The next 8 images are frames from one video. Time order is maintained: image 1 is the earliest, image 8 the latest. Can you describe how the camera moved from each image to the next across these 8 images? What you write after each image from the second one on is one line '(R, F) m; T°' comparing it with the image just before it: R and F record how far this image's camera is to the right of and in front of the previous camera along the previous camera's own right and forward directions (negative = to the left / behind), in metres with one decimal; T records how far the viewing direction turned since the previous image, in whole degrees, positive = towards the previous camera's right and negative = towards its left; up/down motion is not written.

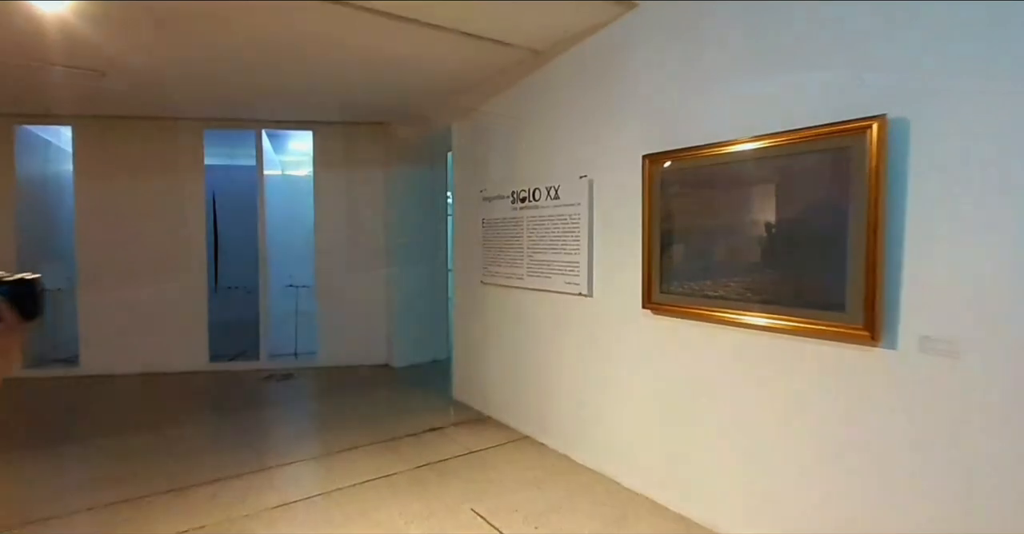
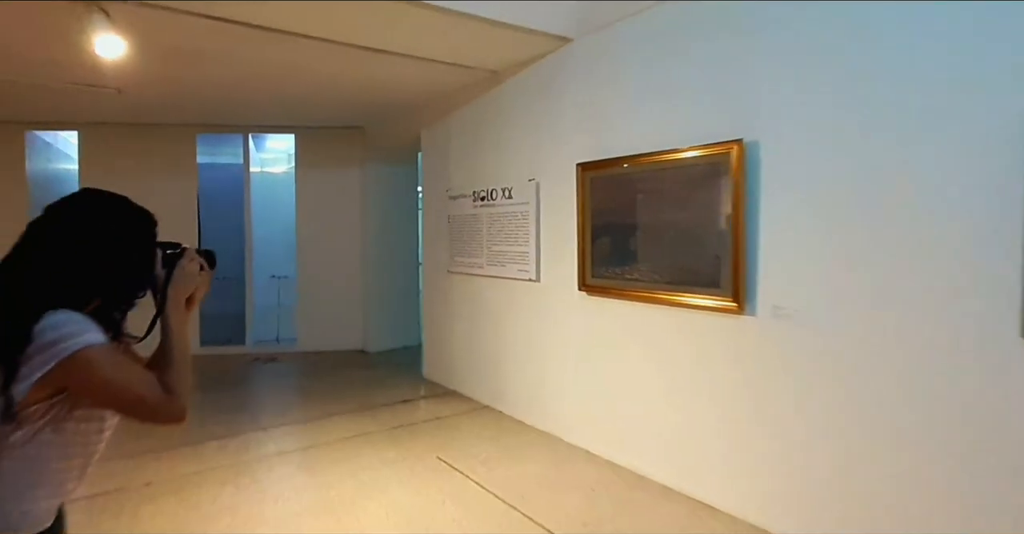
(+0.1, -0.7) m; +2°
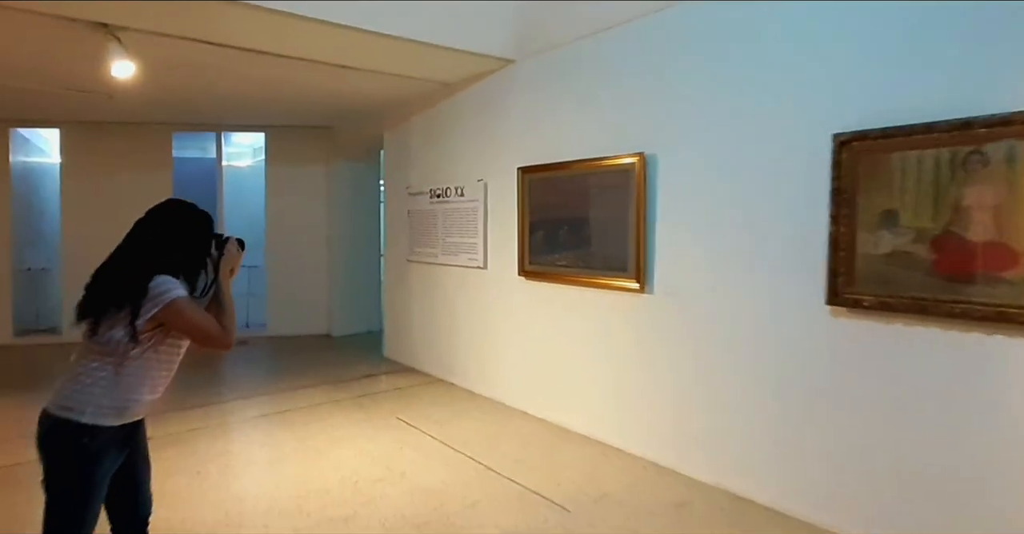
(+0.1, -0.7) m; +2°
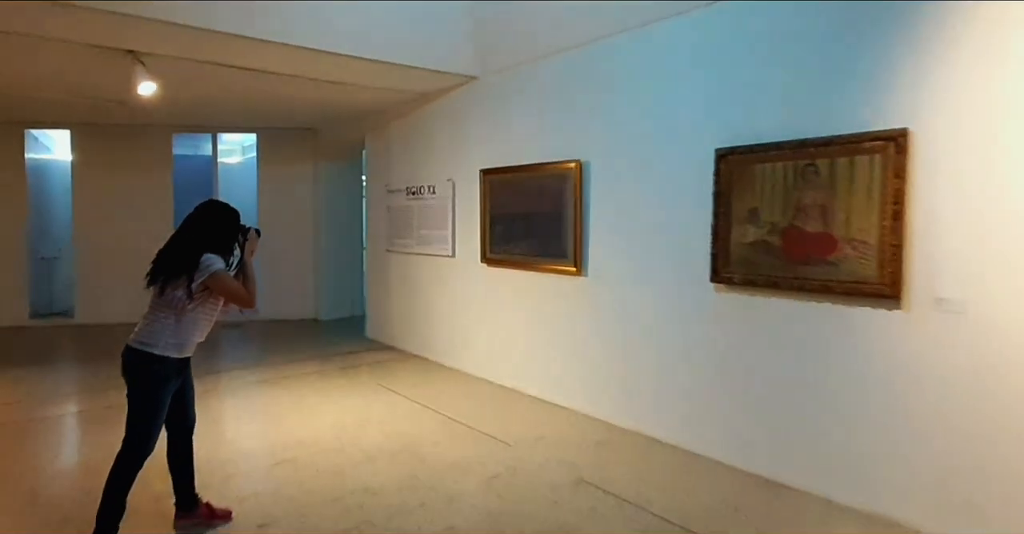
(+0.1, -0.8) m; +1°
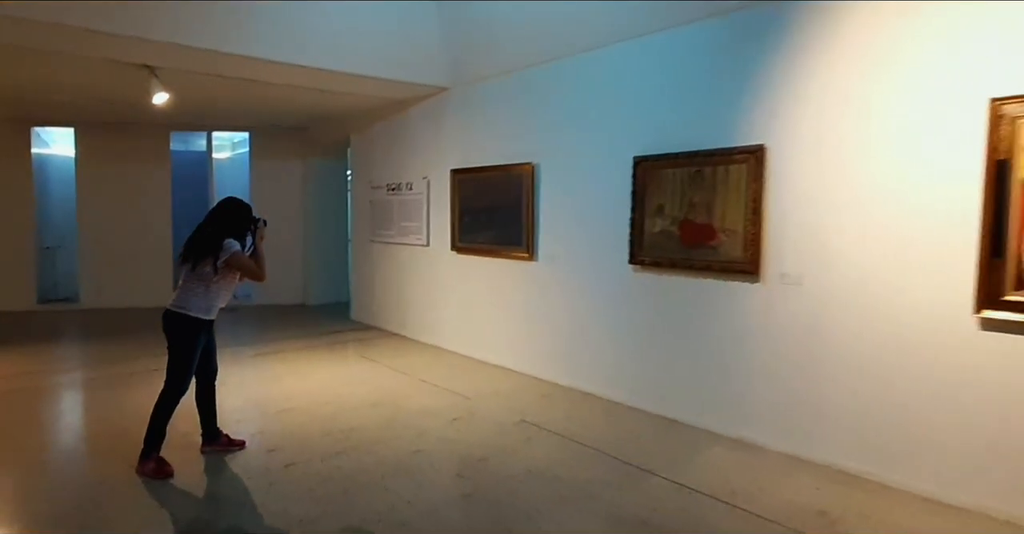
(+0.1, -0.8) m; +1°
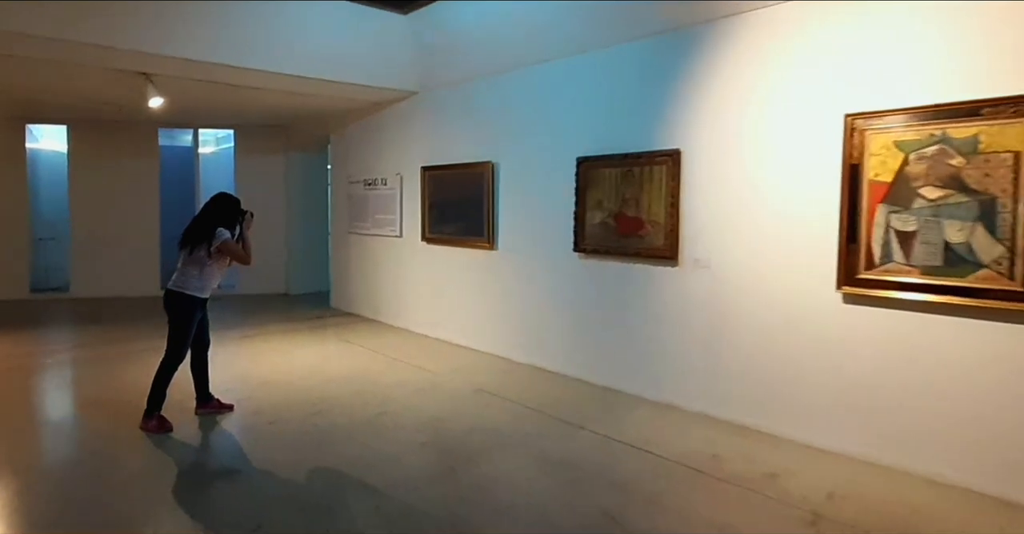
(+0.1, -0.6) m; +1°
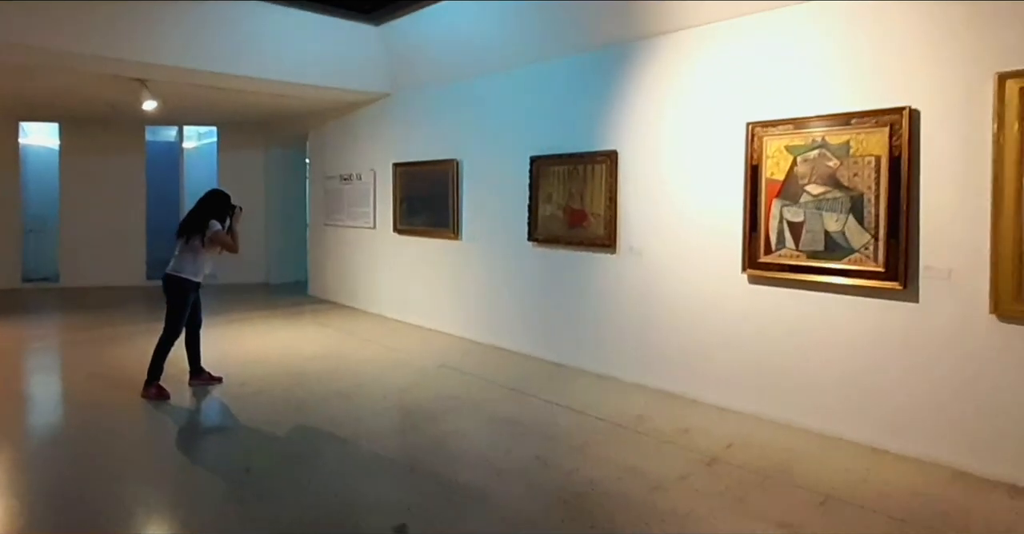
(+0.1, -0.5) m; +1°
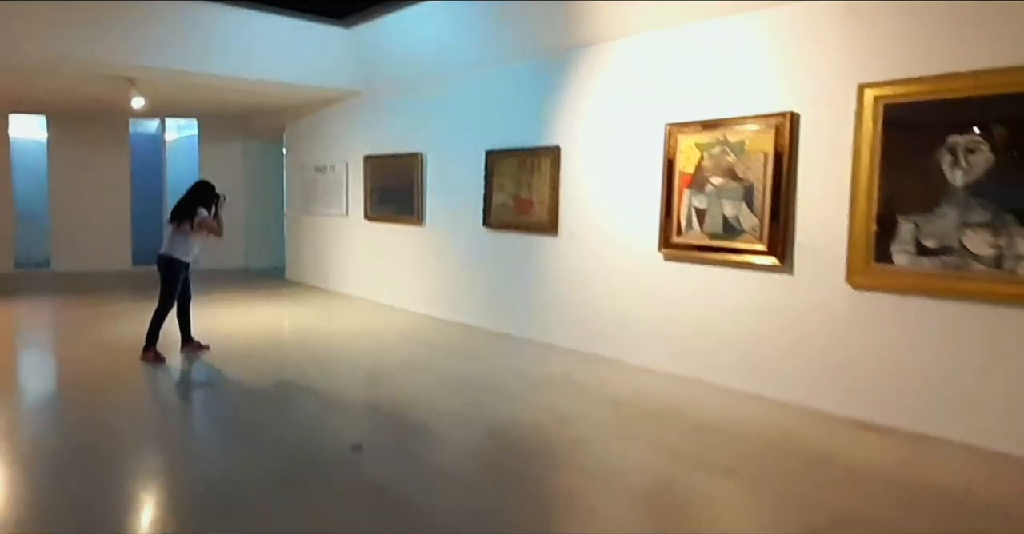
(+0.1, -0.6) m; +1°
